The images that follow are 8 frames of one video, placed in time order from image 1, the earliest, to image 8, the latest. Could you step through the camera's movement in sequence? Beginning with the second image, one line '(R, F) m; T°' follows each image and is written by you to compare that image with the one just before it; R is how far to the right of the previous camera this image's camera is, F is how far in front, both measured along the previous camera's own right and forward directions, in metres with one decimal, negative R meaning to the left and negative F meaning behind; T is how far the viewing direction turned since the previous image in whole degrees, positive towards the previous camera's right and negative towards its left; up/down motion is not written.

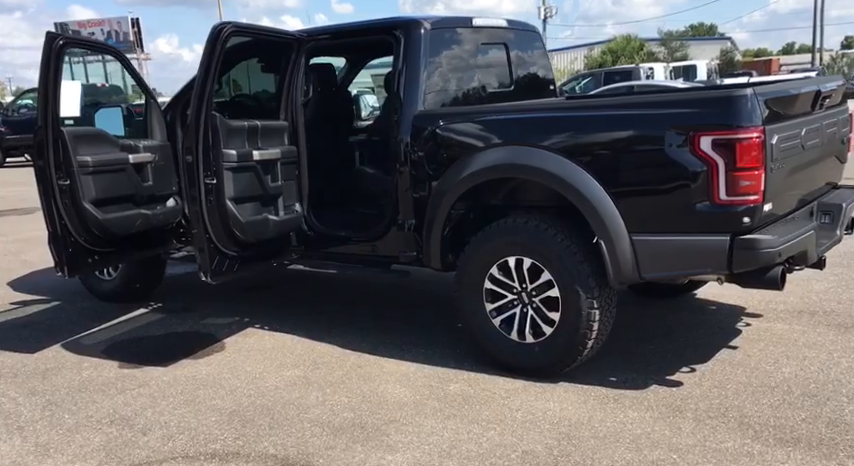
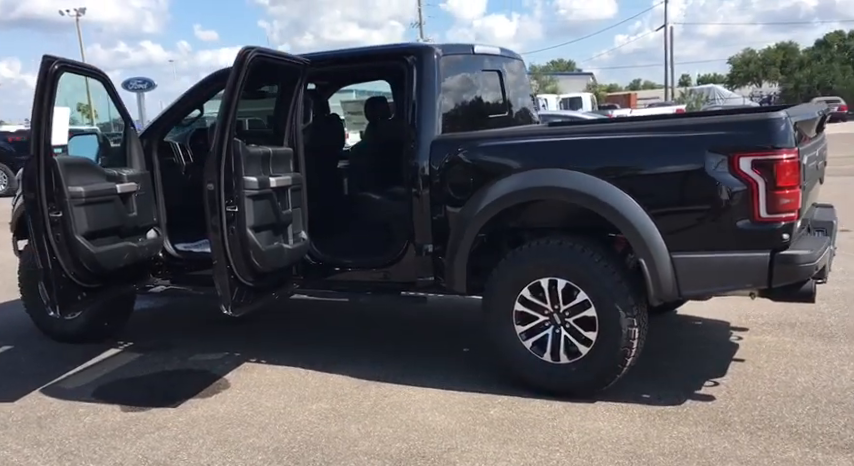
(-0.6, +0.1) m; +7°
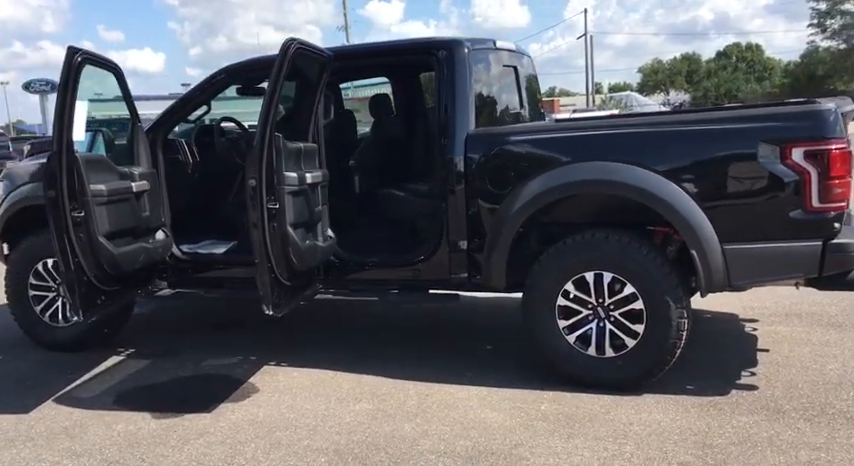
(-0.5, +0.1) m; +4°
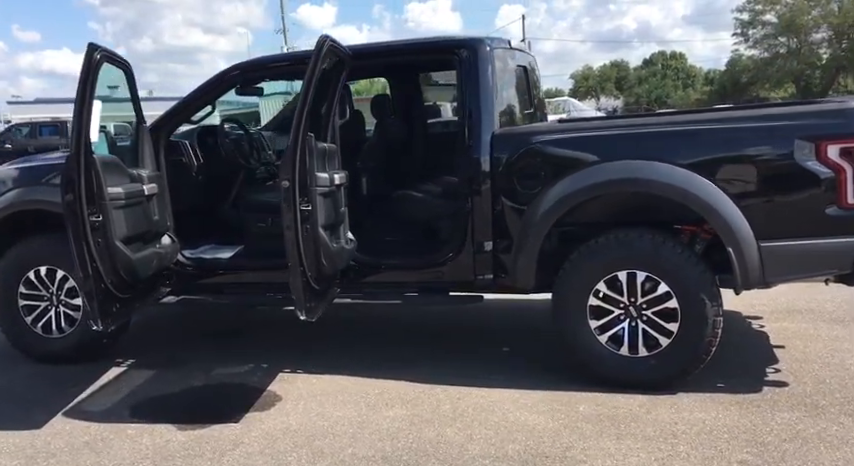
(-0.4, +0.1) m; +3°
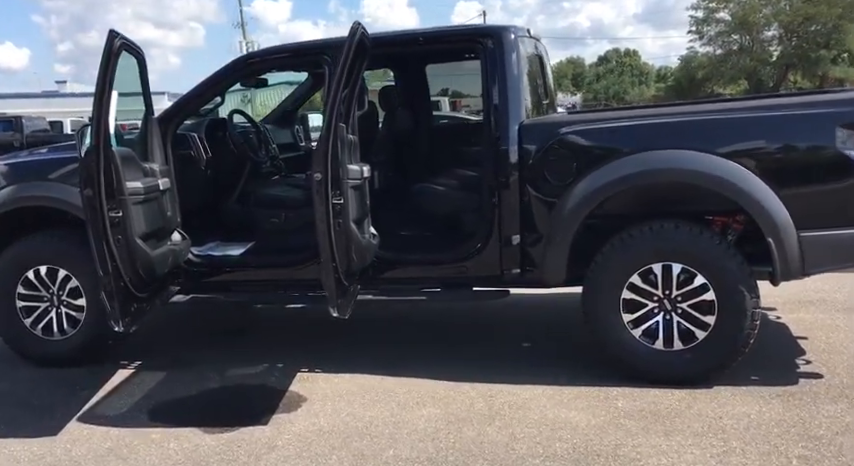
(-0.3, +0.1) m; +2°
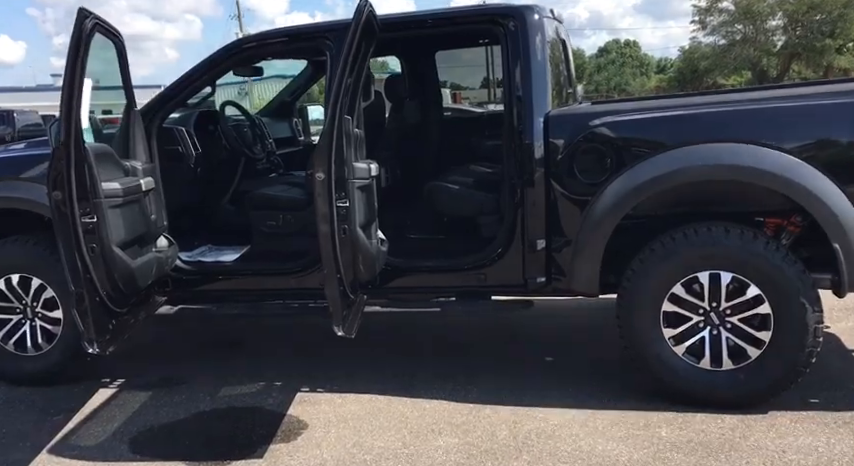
(-0.1, +0.4) m; 0°
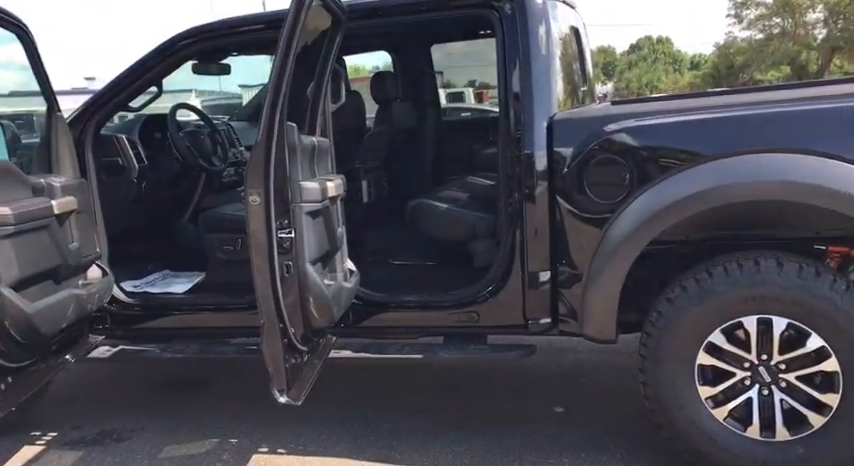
(+0.2, +0.6) m; -2°
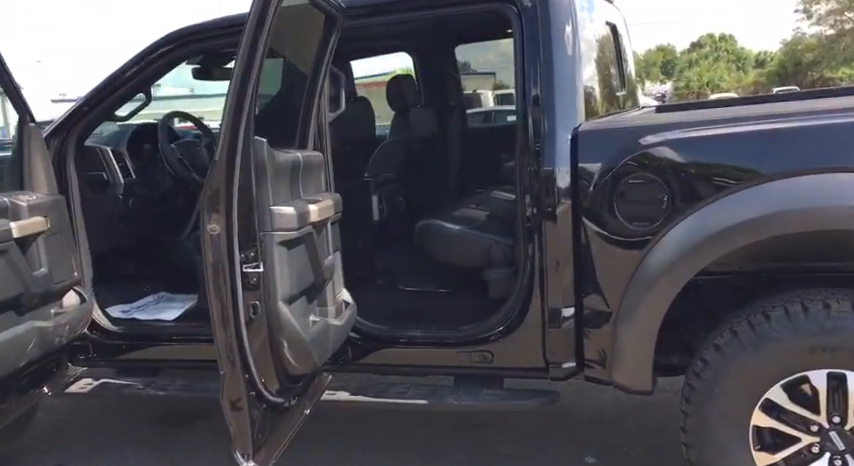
(+0.2, +0.4) m; -4°
